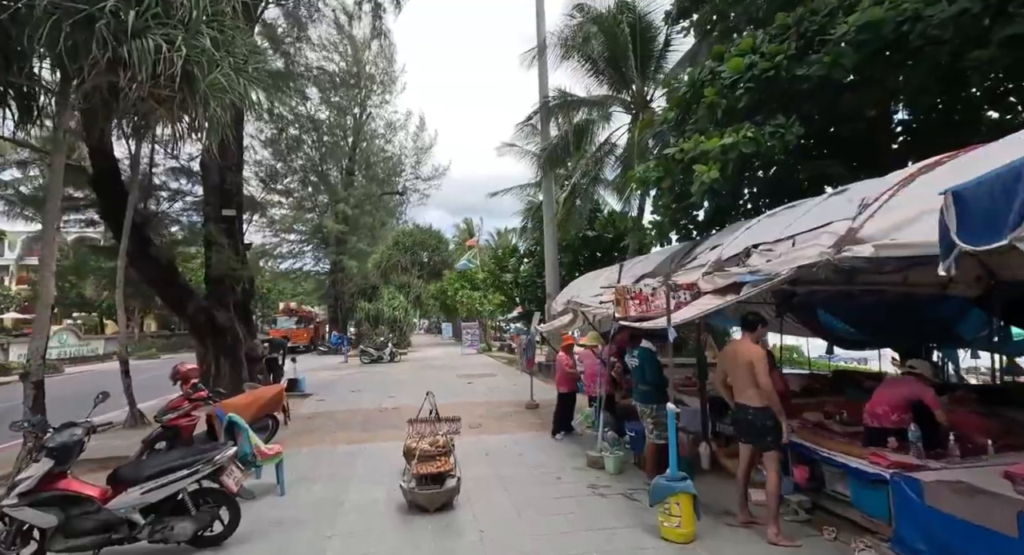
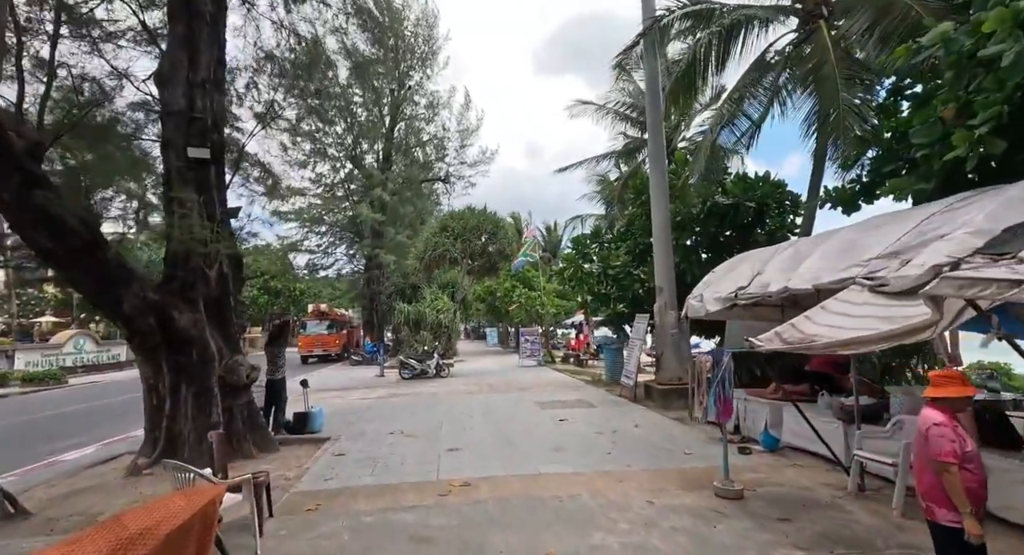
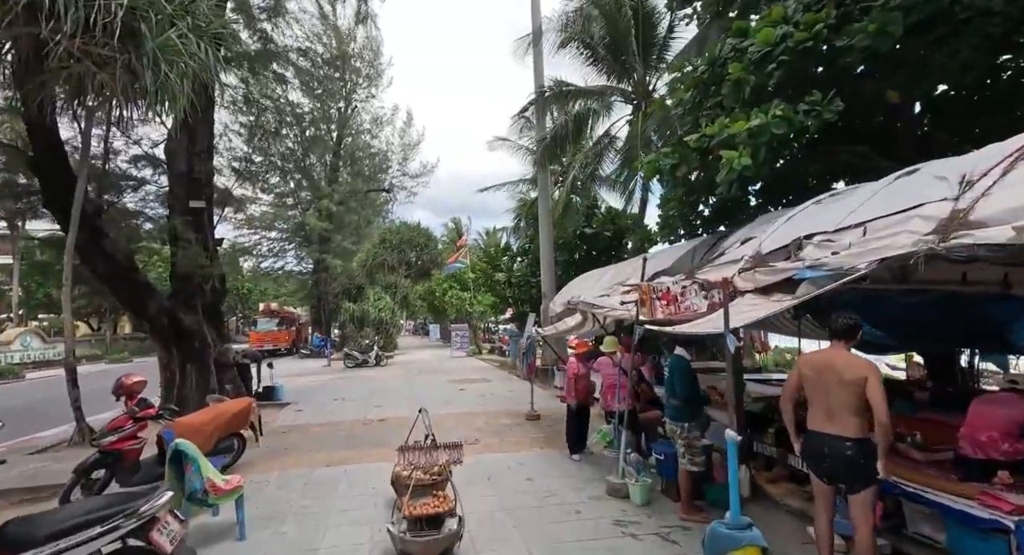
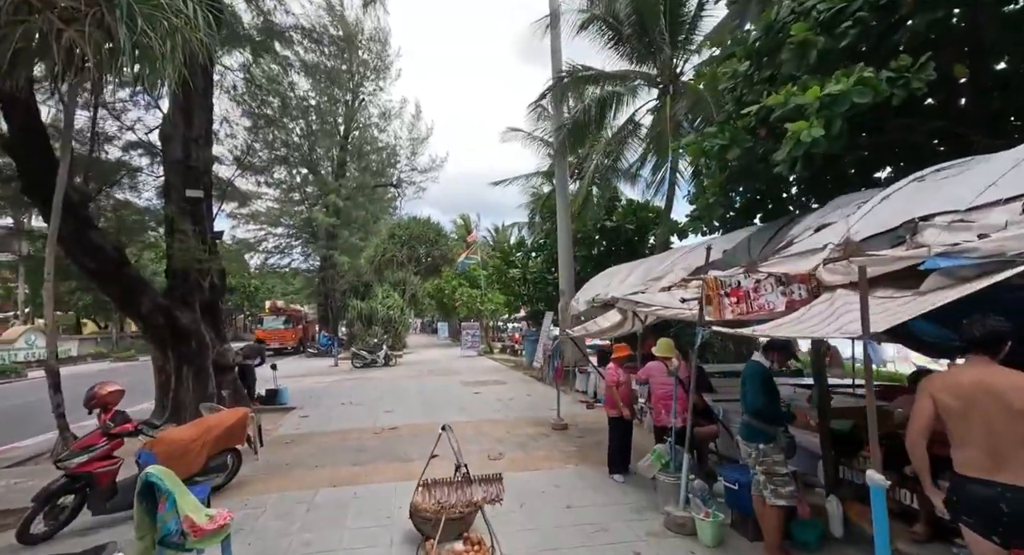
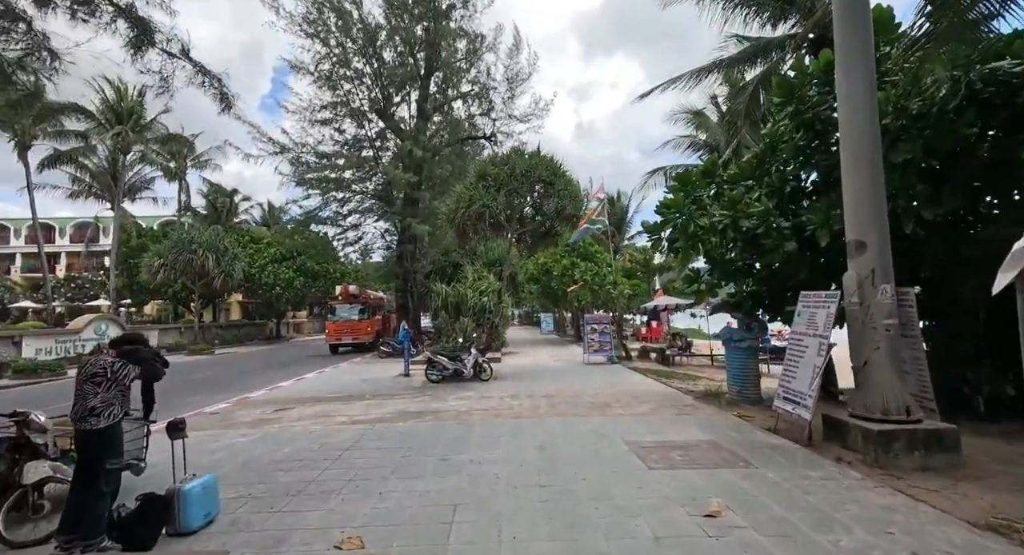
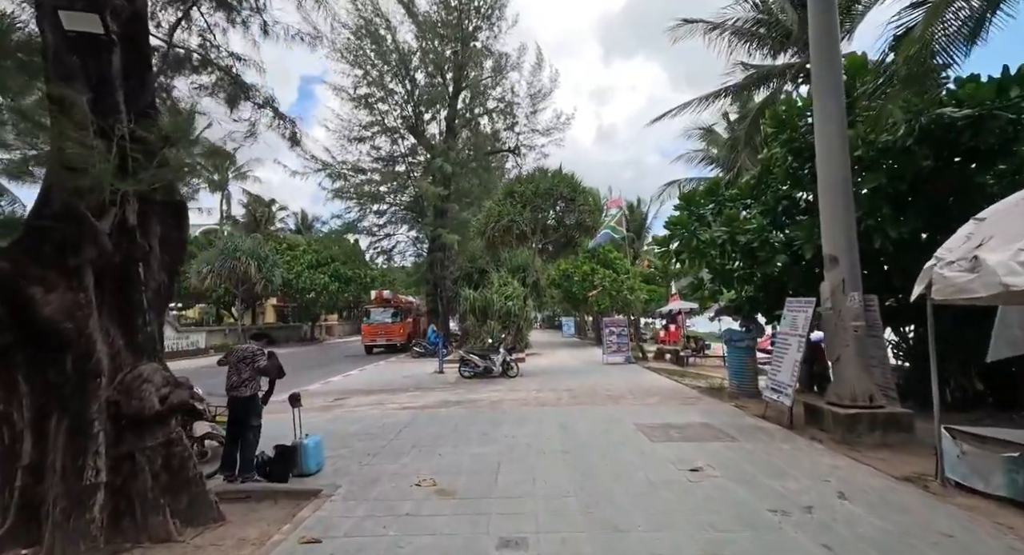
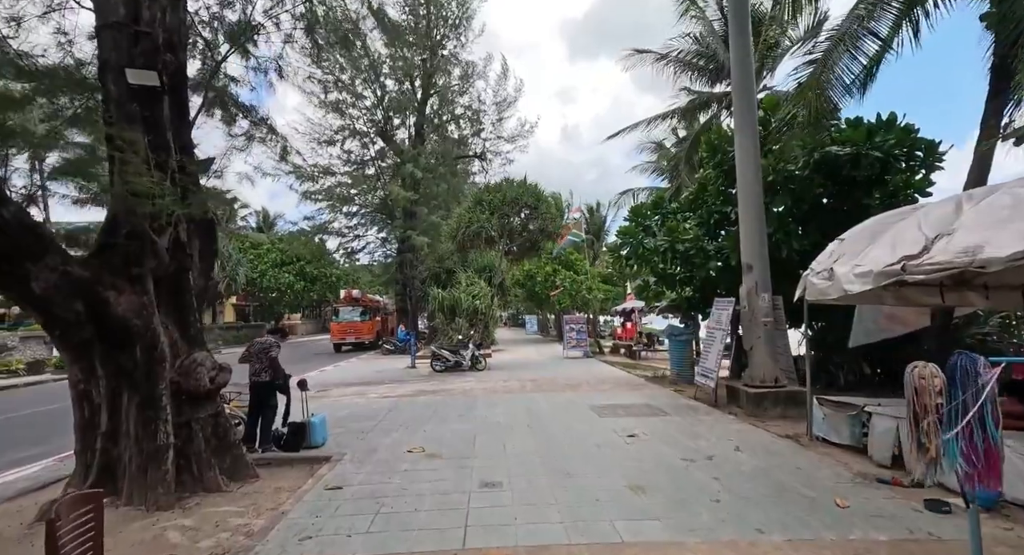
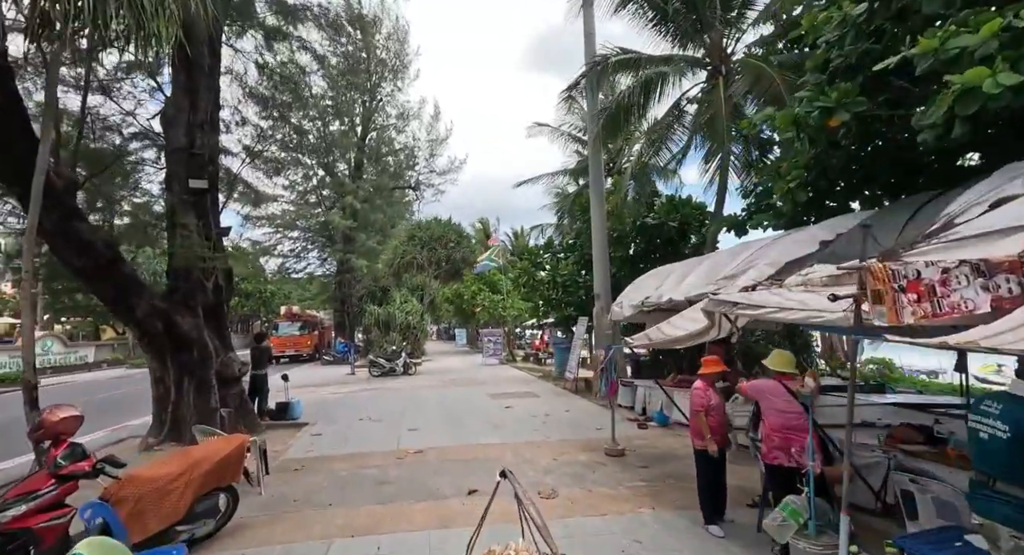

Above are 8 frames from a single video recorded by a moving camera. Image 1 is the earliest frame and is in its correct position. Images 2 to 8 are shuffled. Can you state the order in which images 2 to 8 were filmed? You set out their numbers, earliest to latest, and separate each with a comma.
3, 4, 8, 2, 7, 6, 5
